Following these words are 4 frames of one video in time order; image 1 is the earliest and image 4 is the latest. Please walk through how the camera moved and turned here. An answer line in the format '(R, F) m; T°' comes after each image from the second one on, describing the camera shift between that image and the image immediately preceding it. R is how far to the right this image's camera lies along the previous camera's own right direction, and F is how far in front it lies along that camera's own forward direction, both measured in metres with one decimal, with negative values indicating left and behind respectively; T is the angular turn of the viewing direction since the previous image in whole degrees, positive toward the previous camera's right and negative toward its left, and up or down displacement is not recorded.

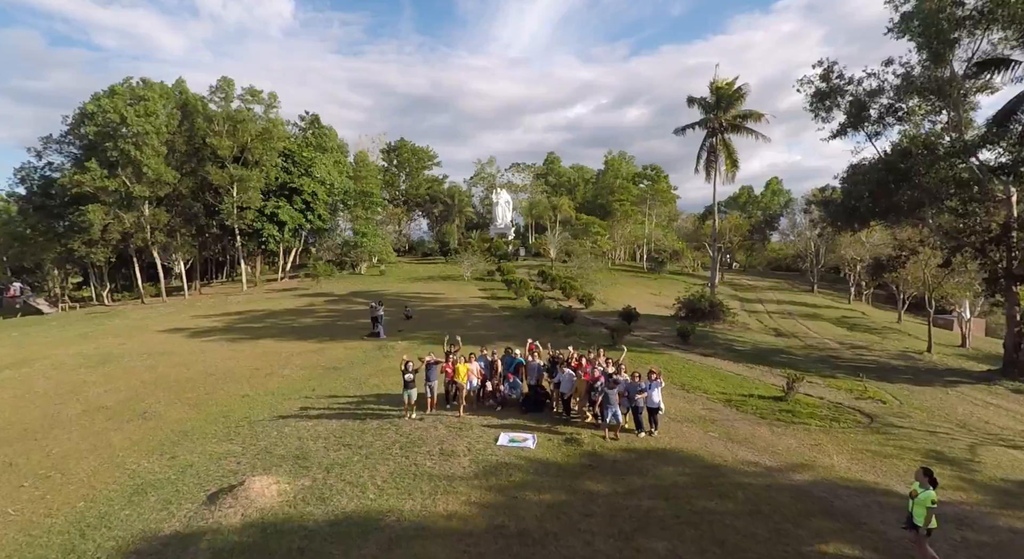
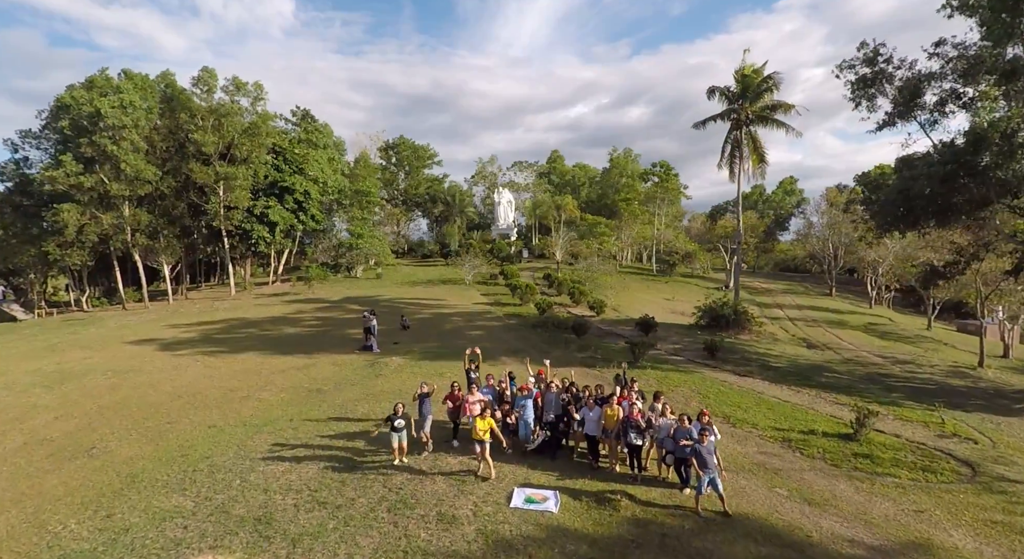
(-0.2, +2.6) m; 0°
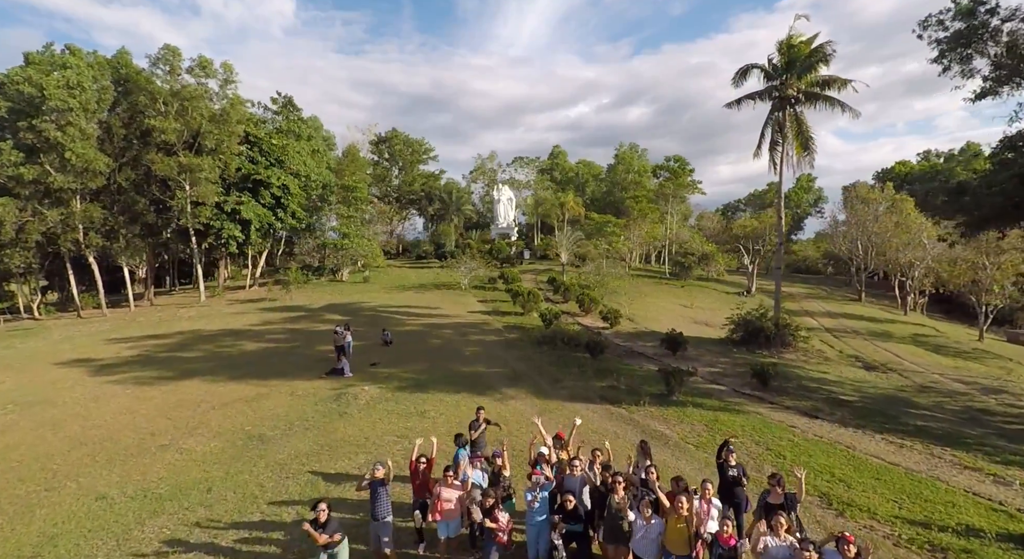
(0.0, +4.4) m; 0°
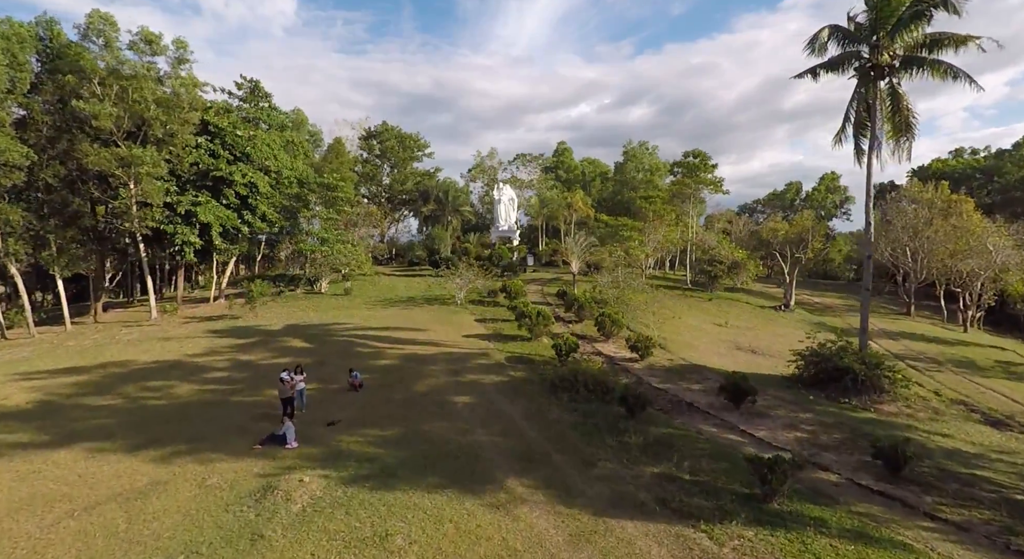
(-0.2, +5.7) m; 0°
